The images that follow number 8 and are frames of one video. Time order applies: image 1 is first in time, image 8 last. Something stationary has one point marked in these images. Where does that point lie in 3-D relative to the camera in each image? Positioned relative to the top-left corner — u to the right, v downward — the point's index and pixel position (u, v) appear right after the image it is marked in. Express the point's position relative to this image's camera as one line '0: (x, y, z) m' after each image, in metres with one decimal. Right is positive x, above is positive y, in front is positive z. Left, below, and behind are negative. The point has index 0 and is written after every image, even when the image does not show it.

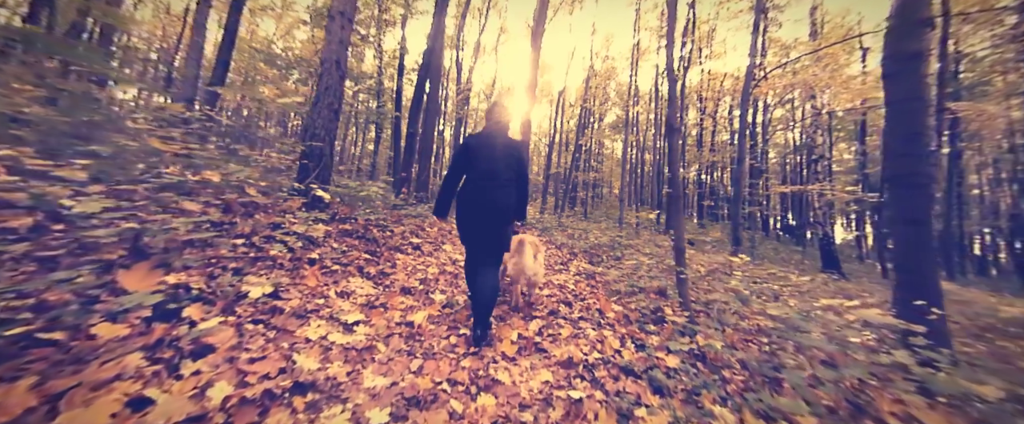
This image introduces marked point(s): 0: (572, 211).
0: (+1.8, +0.1, +8.6) m
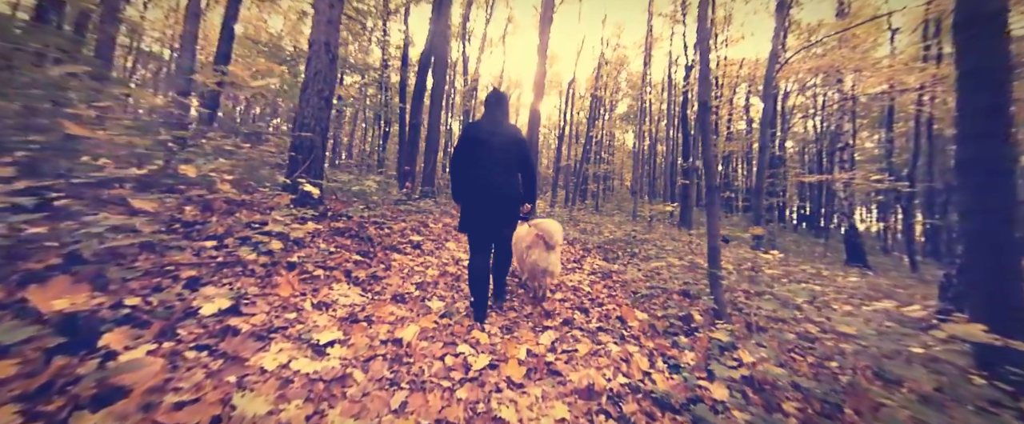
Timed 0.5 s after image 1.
0: (+2.1, +0.3, +8.4) m
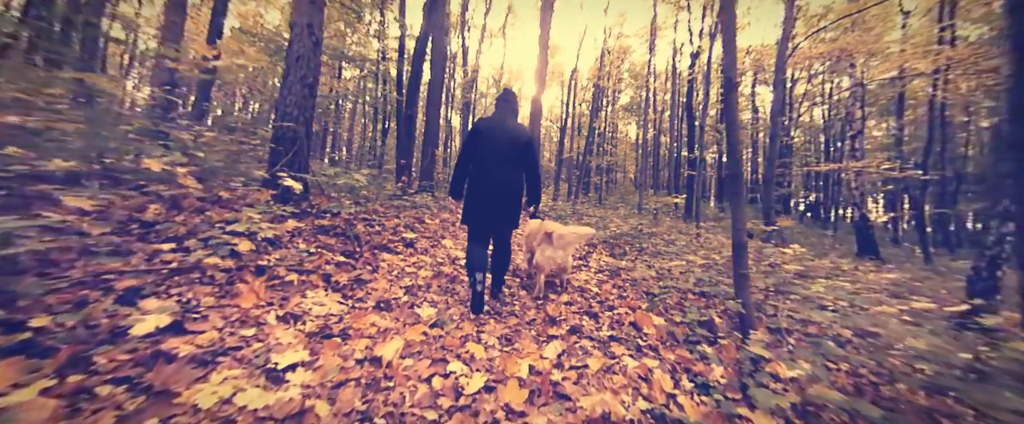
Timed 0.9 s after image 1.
0: (+2.1, +0.5, +8.3) m
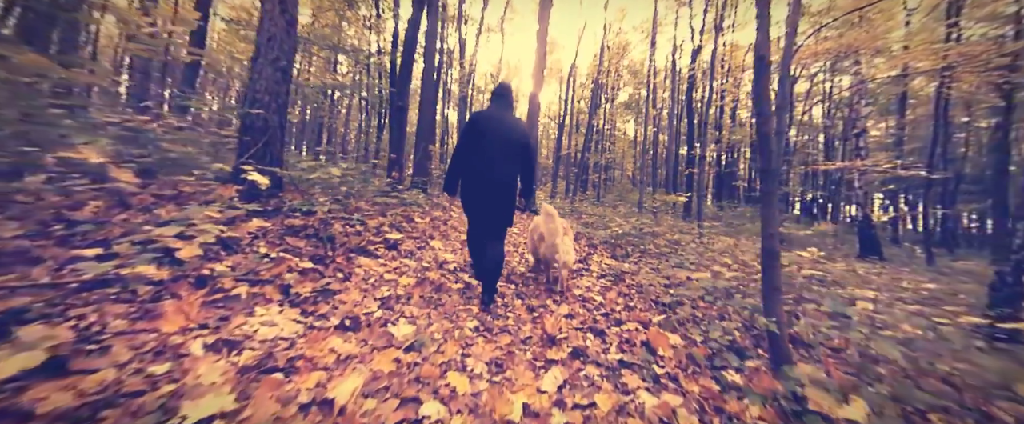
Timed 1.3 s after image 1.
0: (+2.1, +0.5, +8.1) m
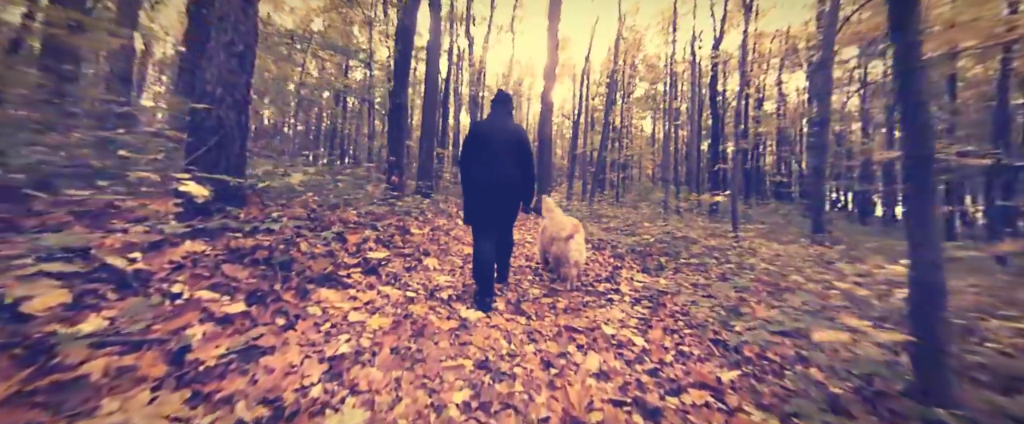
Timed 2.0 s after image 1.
0: (+2.5, +0.5, +7.8) m
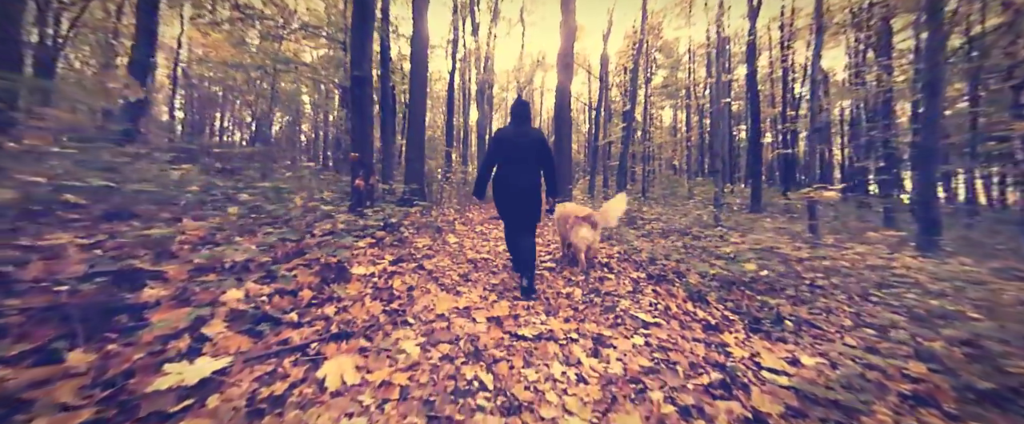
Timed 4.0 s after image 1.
0: (+2.8, +0.6, +7.0) m
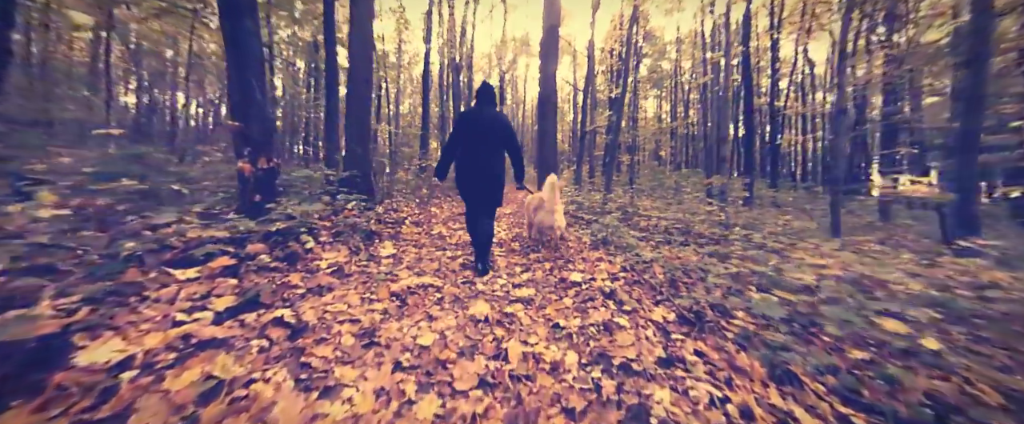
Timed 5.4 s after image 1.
0: (+2.4, +0.7, +6.6) m
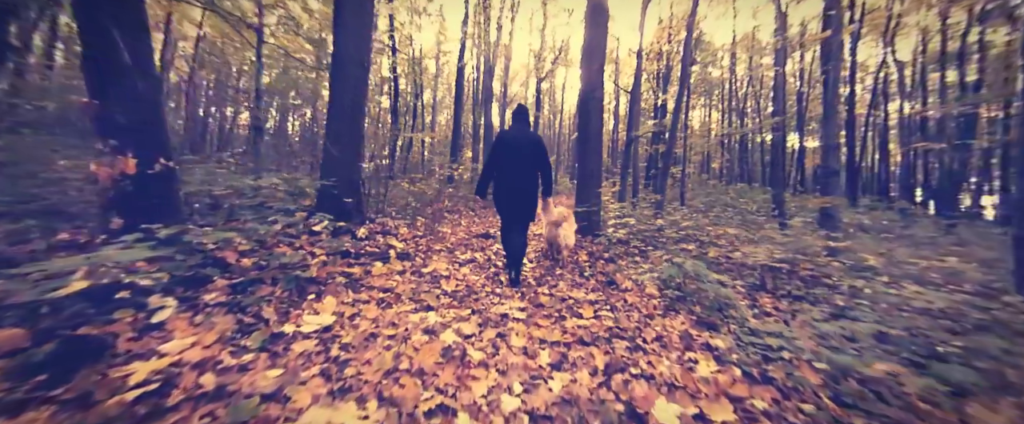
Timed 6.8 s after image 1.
0: (+3.1, +0.4, +5.8) m
